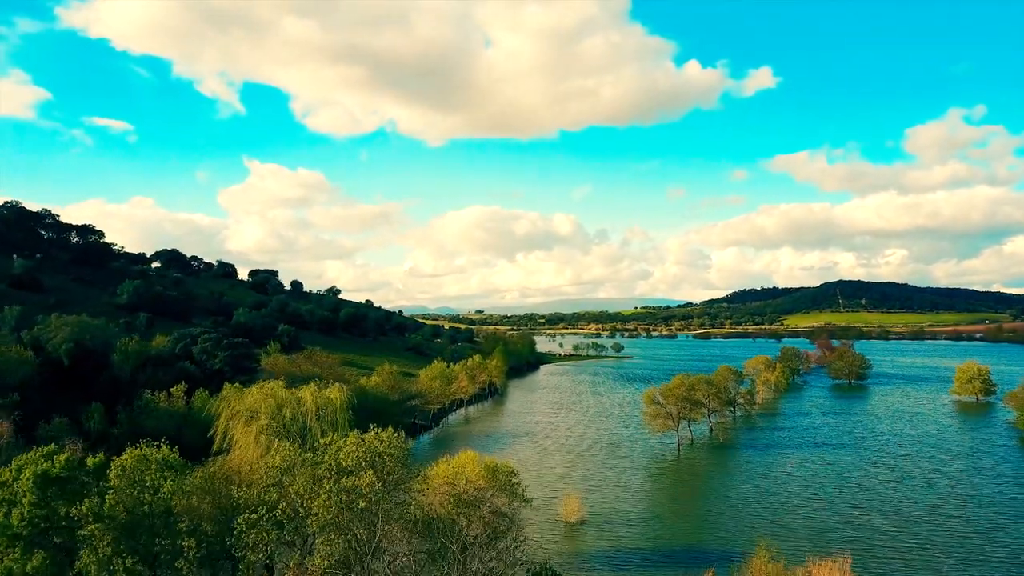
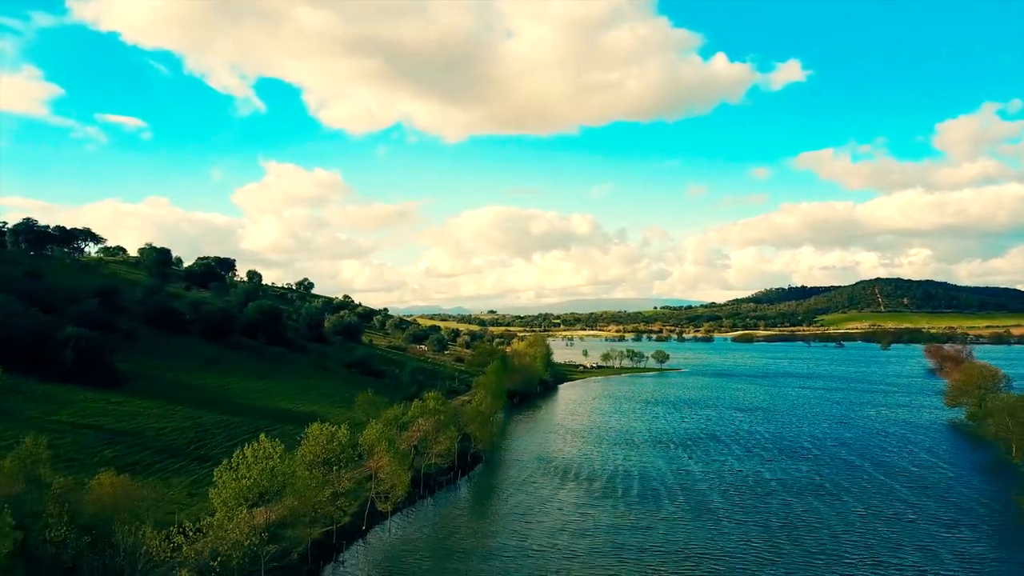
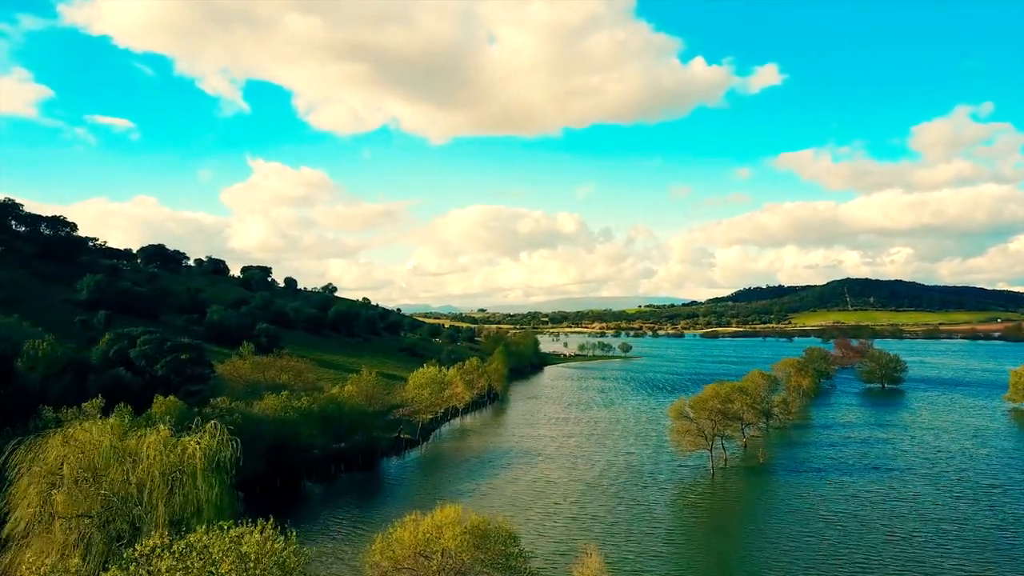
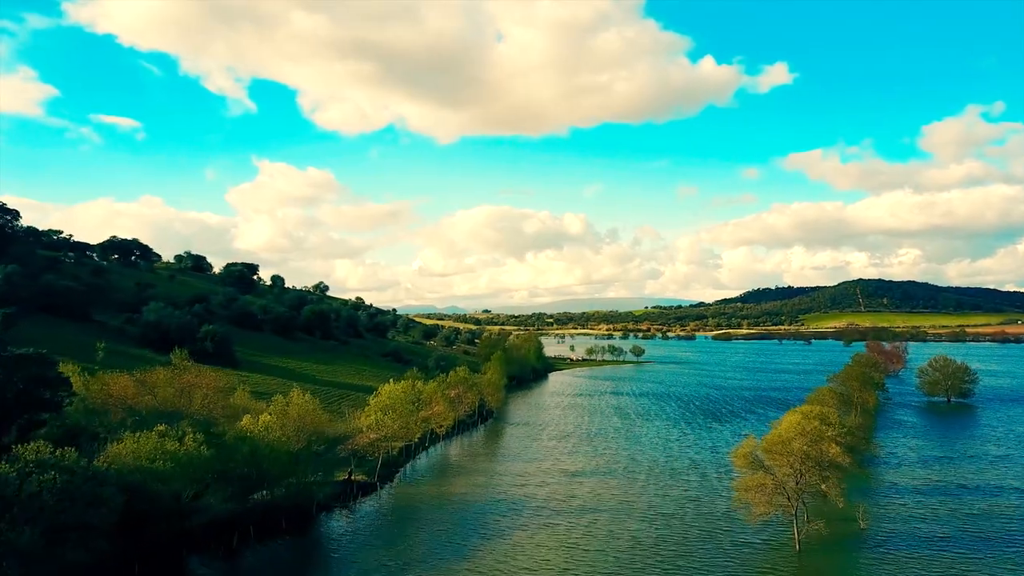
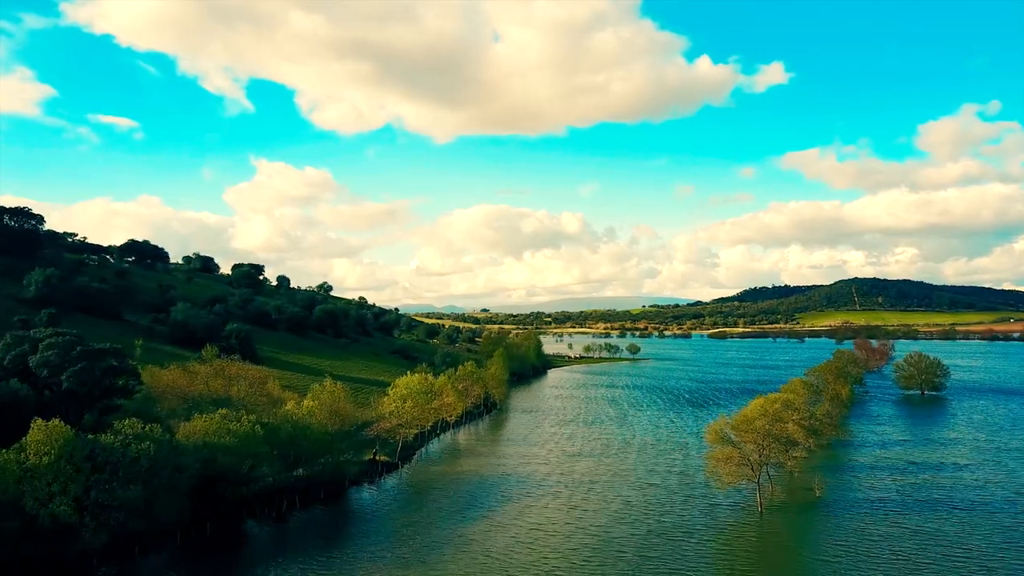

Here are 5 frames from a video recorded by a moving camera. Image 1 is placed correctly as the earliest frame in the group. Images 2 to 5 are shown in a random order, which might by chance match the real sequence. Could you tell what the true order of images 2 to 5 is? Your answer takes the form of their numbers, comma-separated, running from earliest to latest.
3, 5, 4, 2
